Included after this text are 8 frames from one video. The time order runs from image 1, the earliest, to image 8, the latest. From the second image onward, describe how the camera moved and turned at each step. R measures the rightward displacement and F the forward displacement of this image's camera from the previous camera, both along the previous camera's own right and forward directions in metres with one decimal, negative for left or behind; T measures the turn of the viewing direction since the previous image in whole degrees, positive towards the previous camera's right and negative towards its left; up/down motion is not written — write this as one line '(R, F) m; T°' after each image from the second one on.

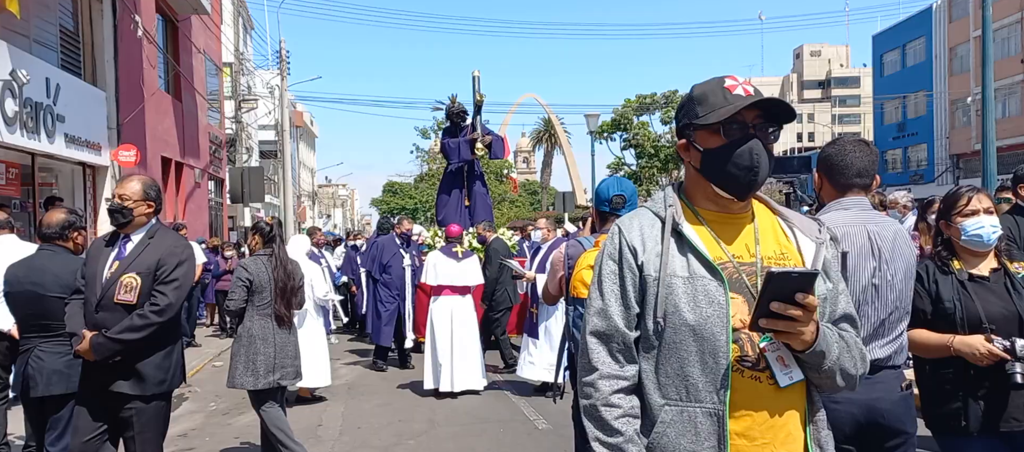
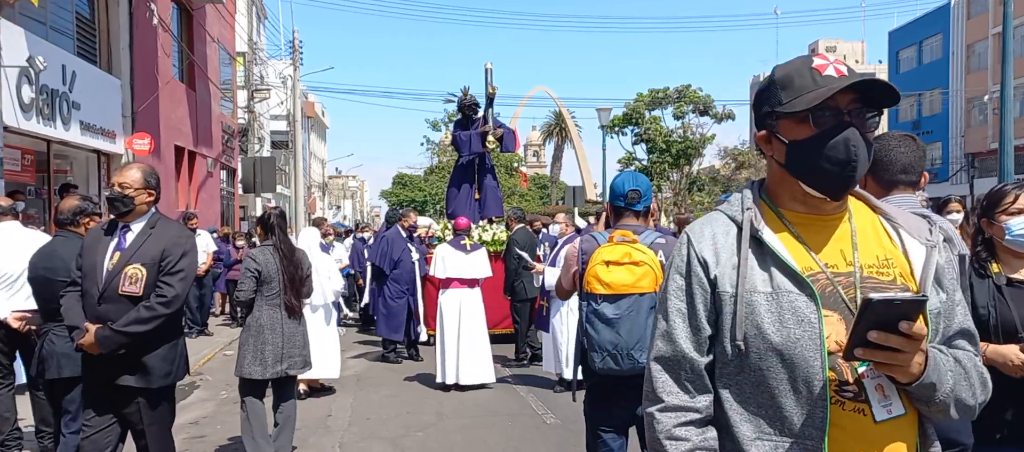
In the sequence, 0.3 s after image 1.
(0.0, 0.0) m; -1°
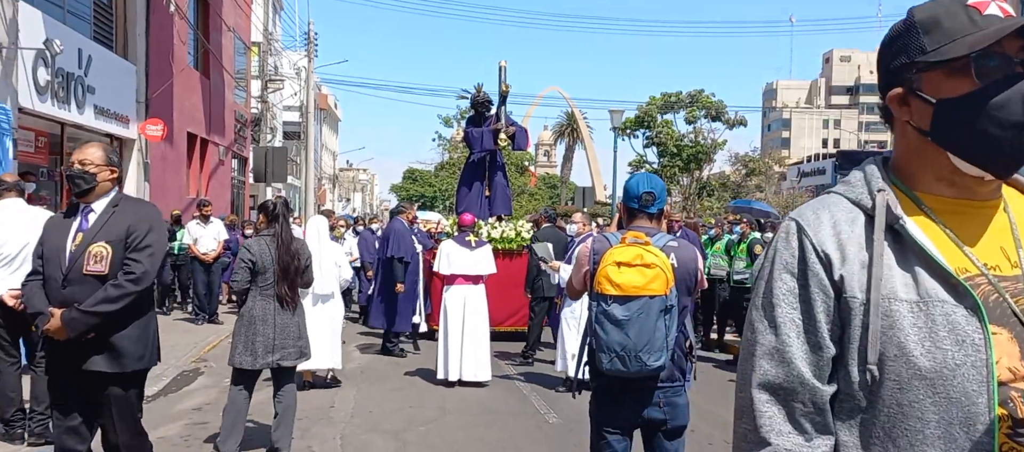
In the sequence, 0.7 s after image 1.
(0.0, 0.0) m; -1°
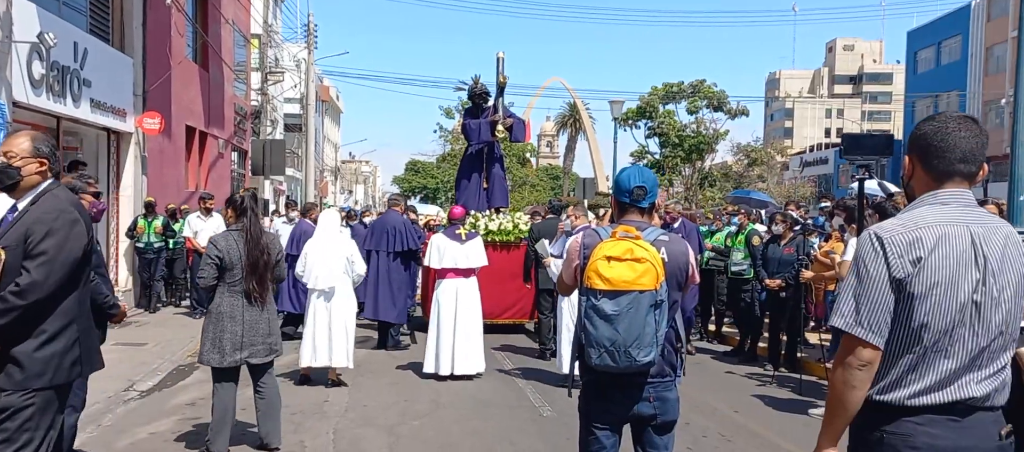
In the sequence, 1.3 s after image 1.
(+0.1, +0.1) m; 0°
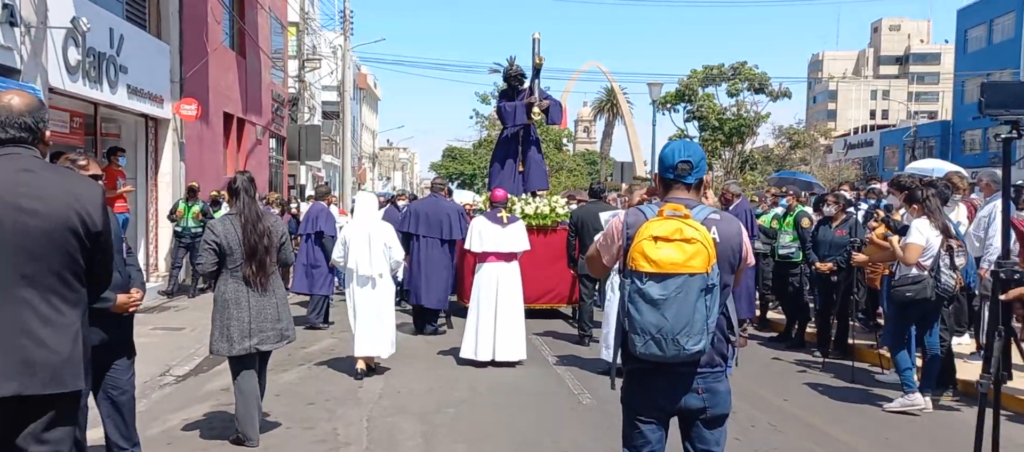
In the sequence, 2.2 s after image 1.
(0.0, +0.2) m; -3°
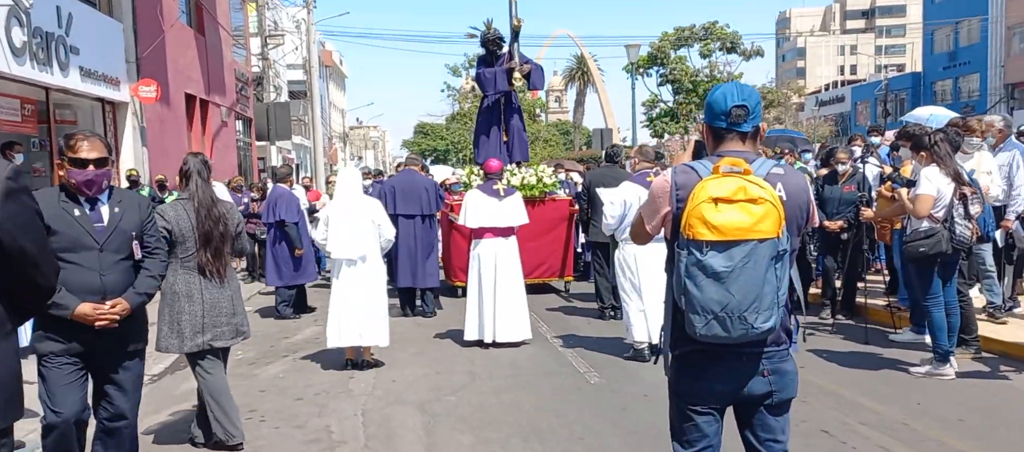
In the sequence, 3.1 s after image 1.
(-0.2, +0.6) m; +2°
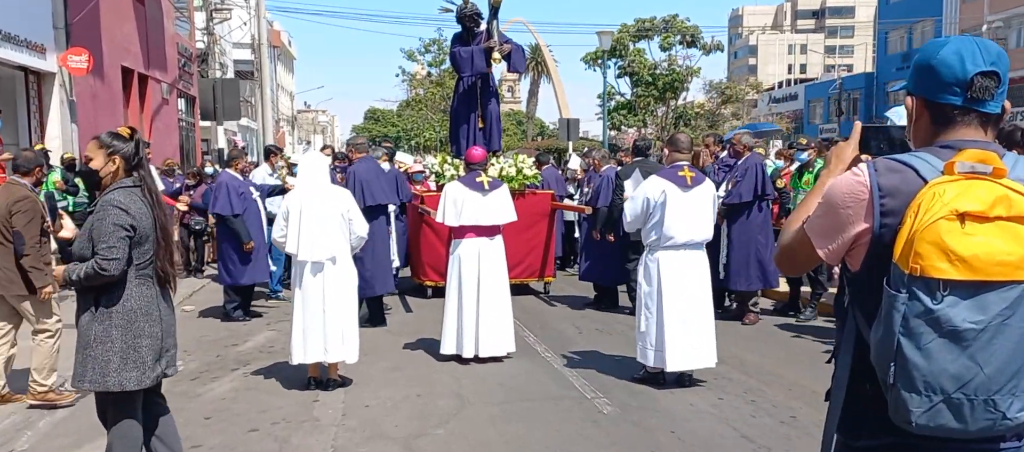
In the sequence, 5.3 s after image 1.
(-0.4, +1.1) m; +4°
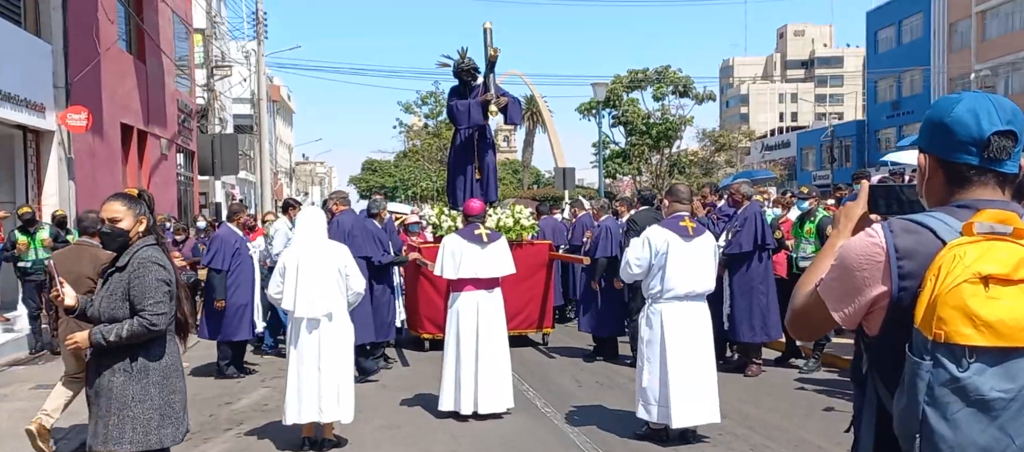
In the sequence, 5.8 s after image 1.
(0.0, +0.1) m; 0°
